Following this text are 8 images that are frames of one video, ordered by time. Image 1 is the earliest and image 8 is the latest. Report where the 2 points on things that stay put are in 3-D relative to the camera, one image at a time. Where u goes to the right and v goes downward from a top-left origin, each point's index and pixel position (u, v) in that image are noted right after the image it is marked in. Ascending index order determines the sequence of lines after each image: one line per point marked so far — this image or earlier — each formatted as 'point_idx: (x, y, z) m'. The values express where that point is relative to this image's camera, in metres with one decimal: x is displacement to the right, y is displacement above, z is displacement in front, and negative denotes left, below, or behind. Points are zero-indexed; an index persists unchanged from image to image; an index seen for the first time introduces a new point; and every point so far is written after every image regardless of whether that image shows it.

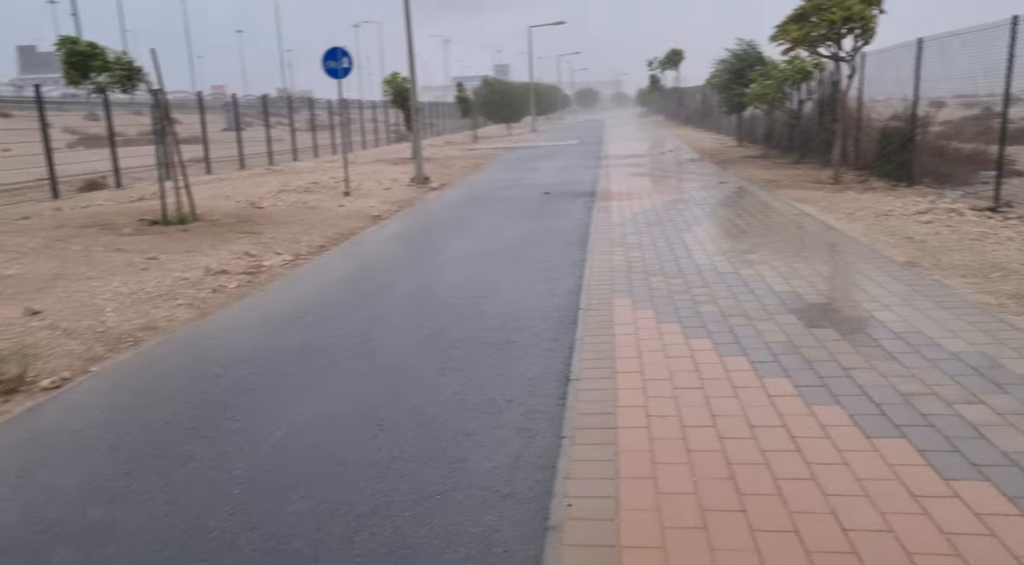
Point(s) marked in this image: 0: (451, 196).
0: (-1.2, +1.7, +14.4) m
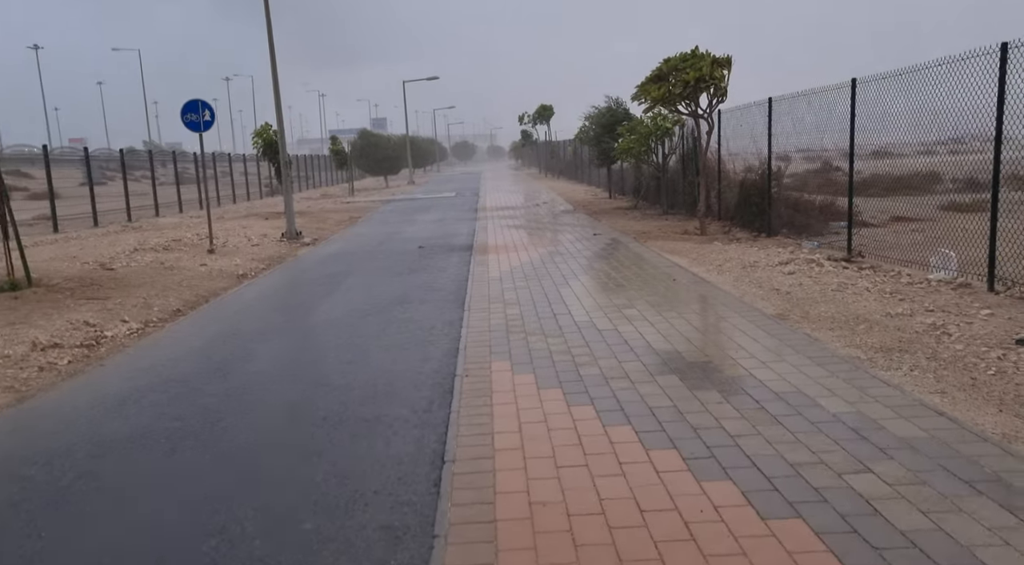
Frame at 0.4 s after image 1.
0: (-3.7, +0.6, +13.7) m
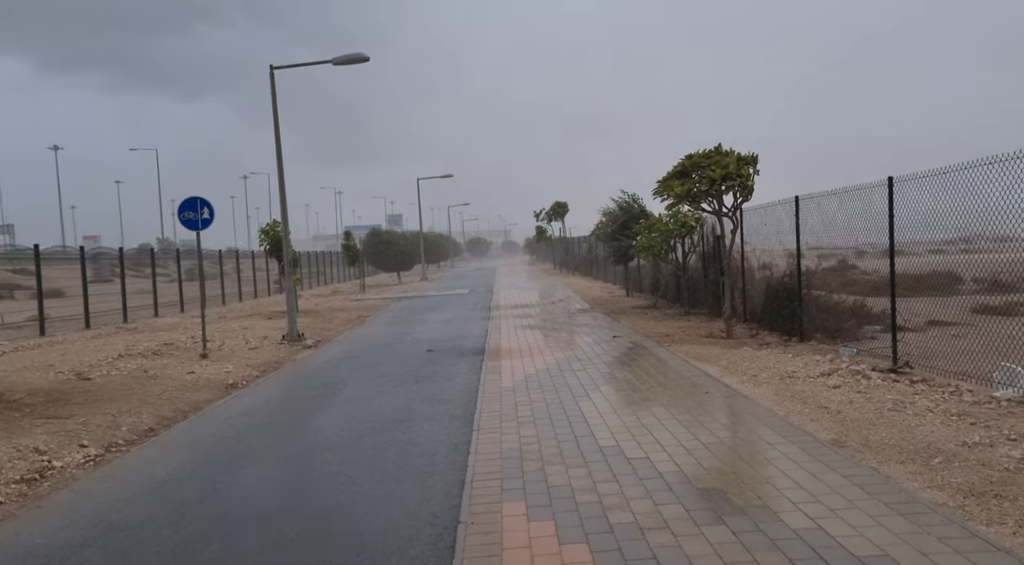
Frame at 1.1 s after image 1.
0: (-3.4, -1.4, +13.0) m
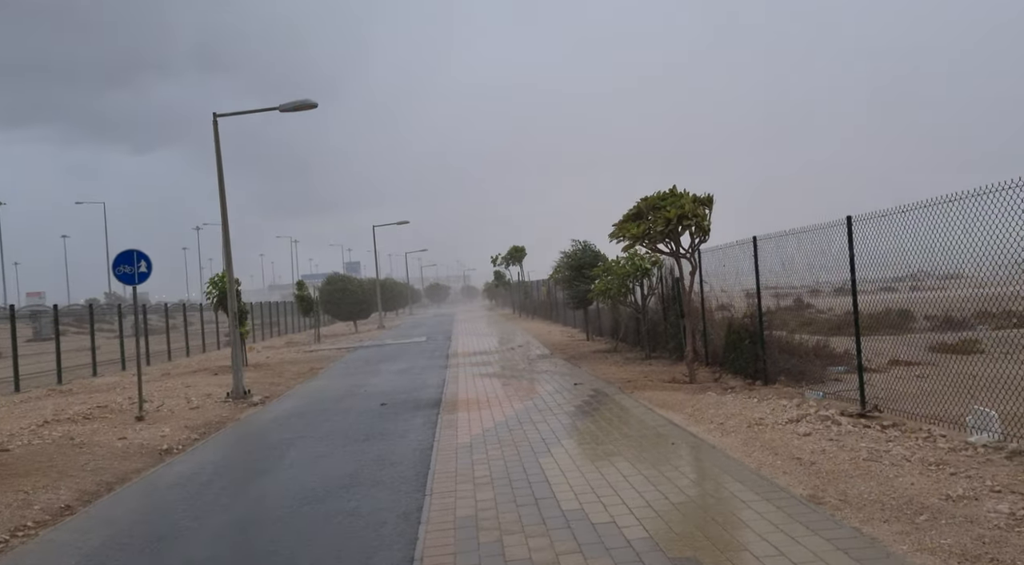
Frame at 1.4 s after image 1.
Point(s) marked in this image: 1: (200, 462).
0: (-4.1, -2.3, +12.3) m
1: (-3.9, -2.2, +8.9) m
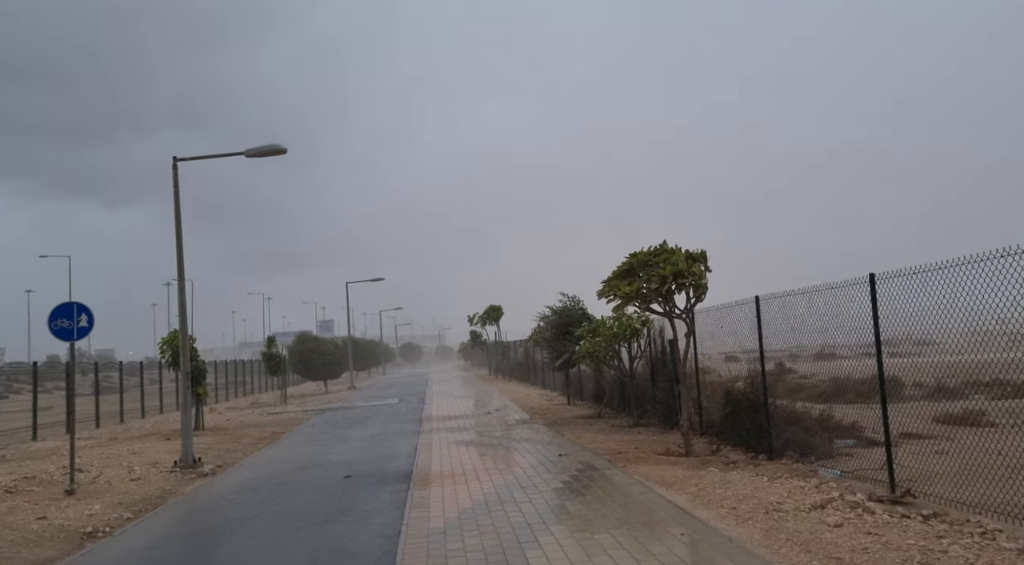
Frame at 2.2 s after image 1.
0: (-4.5, -3.2, +11.0) m
1: (-4.1, -2.8, +7.6) m
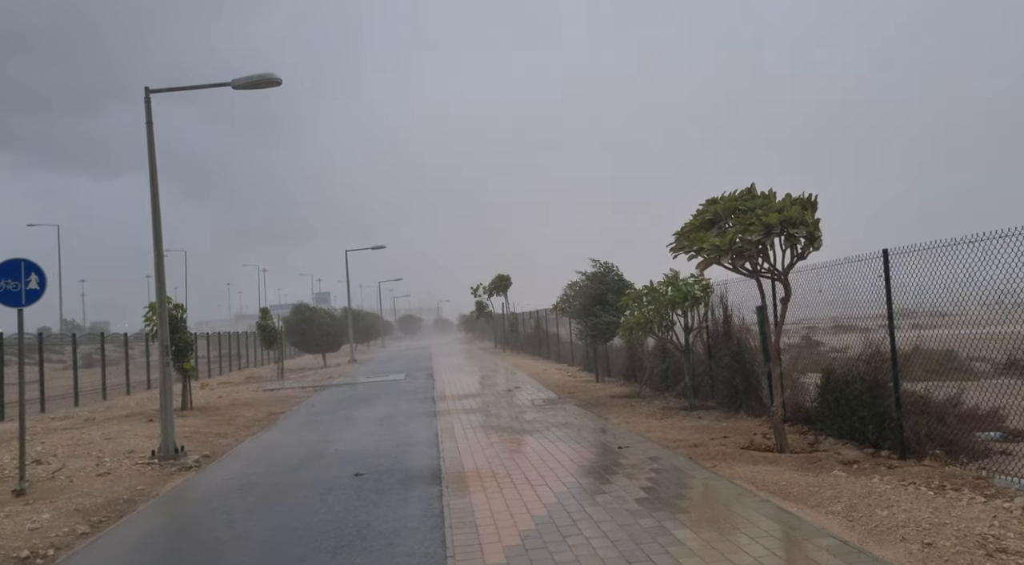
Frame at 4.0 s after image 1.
0: (-3.9, -2.6, +9.0) m
1: (-3.5, -2.4, +5.6) m
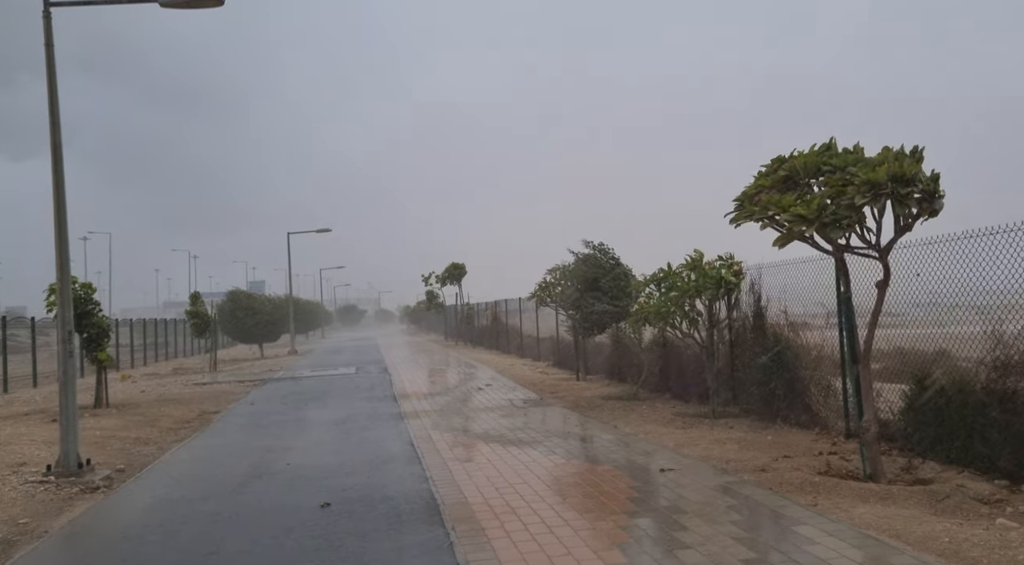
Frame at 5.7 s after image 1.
0: (-3.7, -2.2, +6.6) m
1: (-3.0, -2.1, +3.3) m
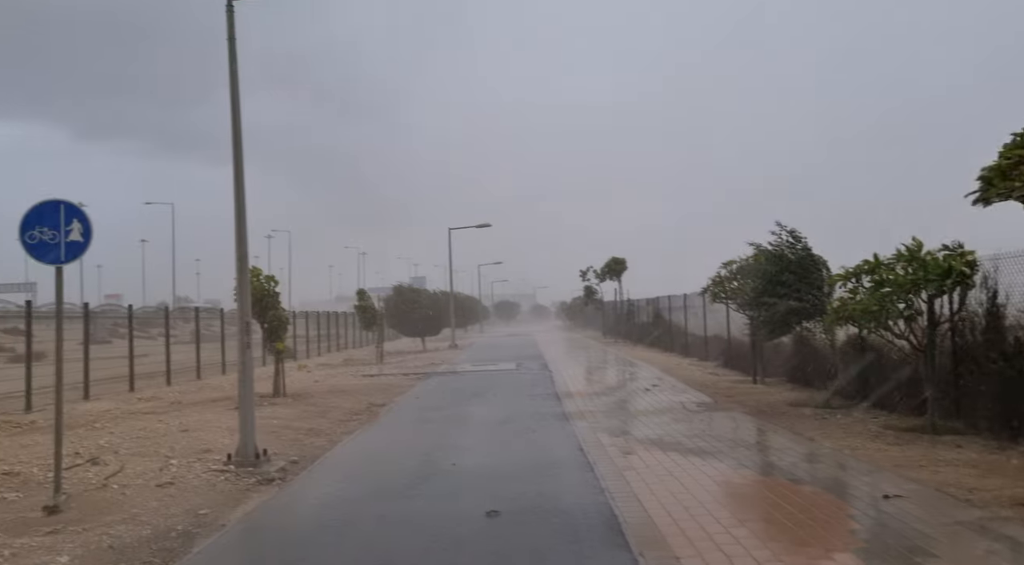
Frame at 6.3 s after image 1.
0: (-2.1, -2.2, +6.5) m
1: (-2.1, -2.0, +3.1) m
